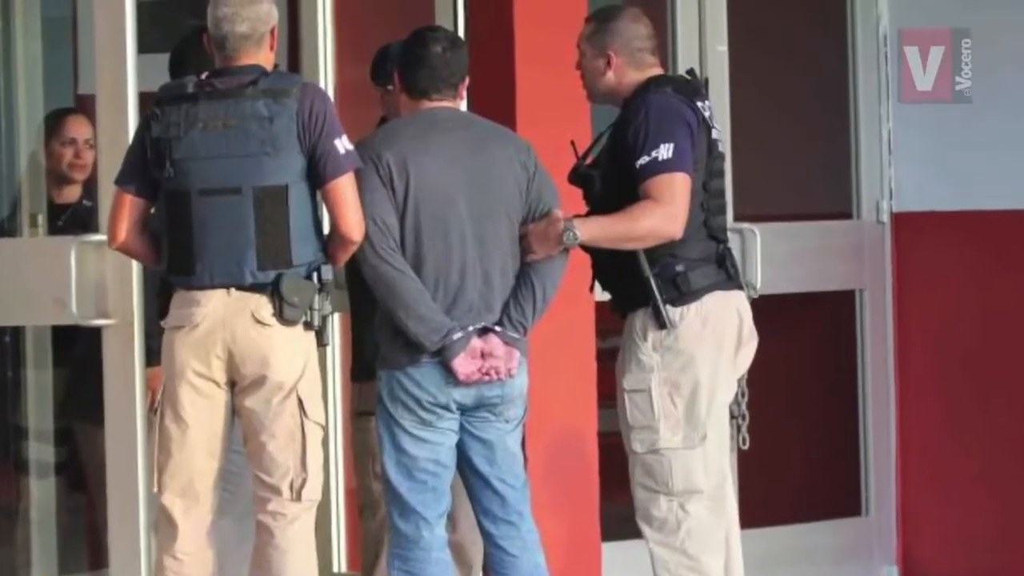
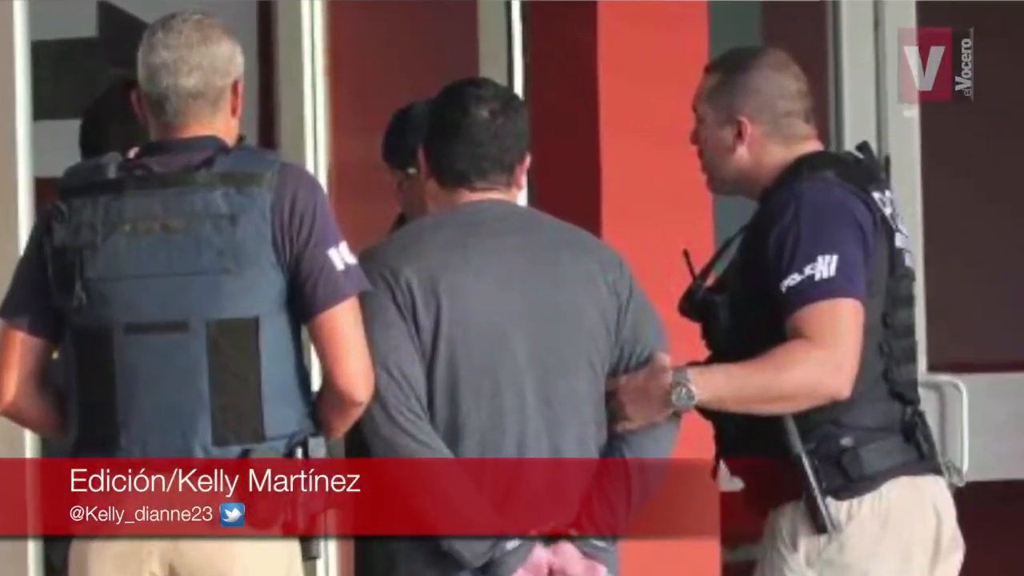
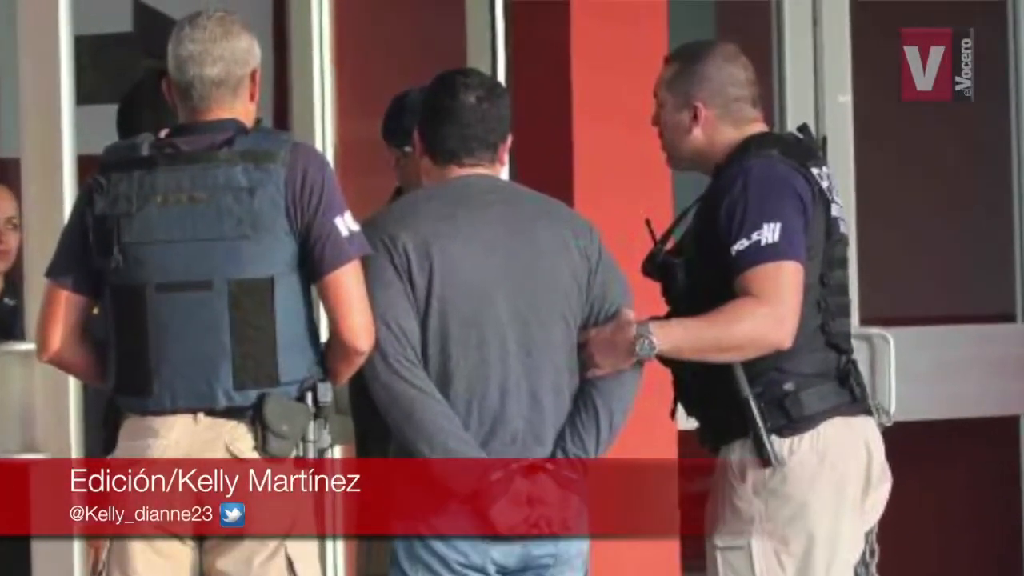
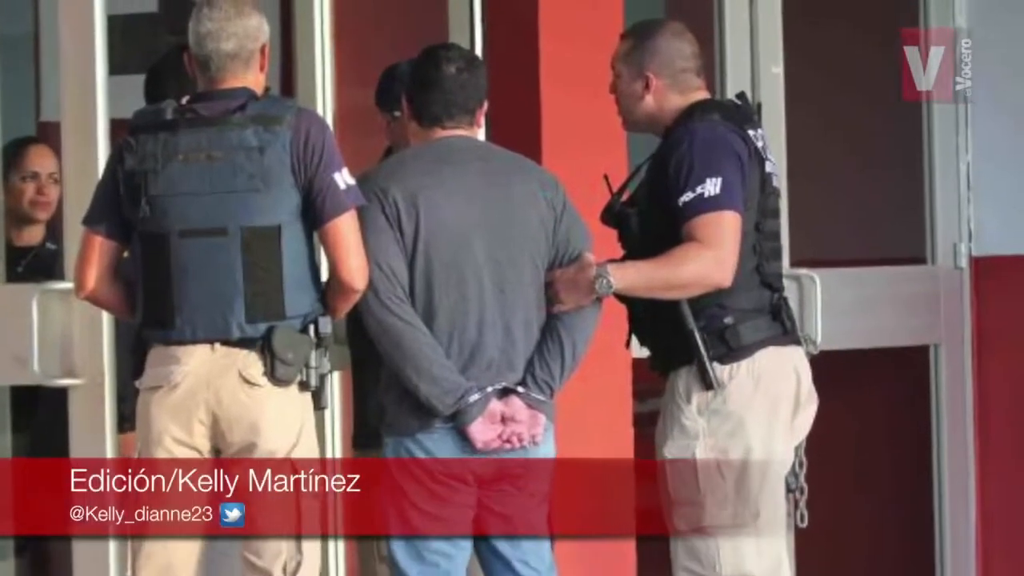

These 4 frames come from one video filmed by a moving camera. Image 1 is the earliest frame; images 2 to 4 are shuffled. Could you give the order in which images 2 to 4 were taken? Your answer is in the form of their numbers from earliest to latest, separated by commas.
4, 3, 2
